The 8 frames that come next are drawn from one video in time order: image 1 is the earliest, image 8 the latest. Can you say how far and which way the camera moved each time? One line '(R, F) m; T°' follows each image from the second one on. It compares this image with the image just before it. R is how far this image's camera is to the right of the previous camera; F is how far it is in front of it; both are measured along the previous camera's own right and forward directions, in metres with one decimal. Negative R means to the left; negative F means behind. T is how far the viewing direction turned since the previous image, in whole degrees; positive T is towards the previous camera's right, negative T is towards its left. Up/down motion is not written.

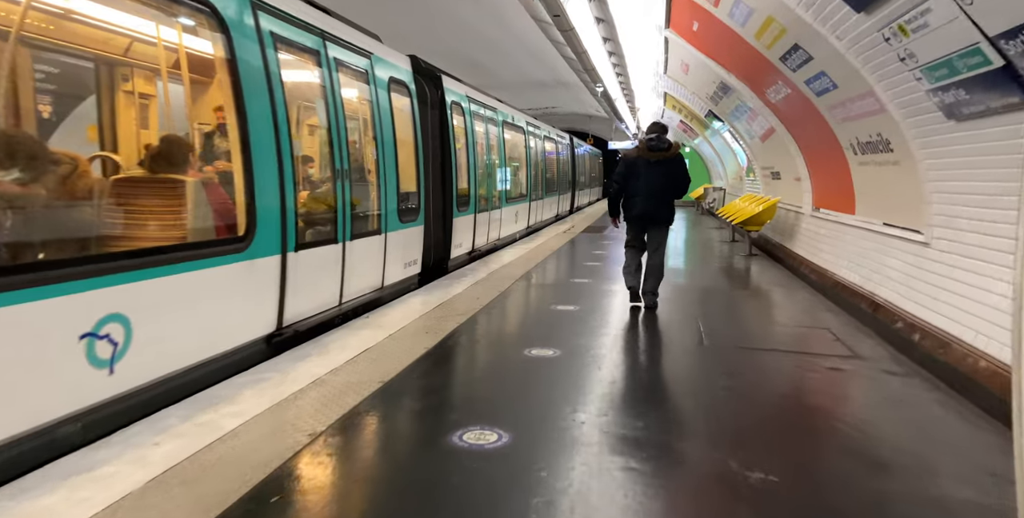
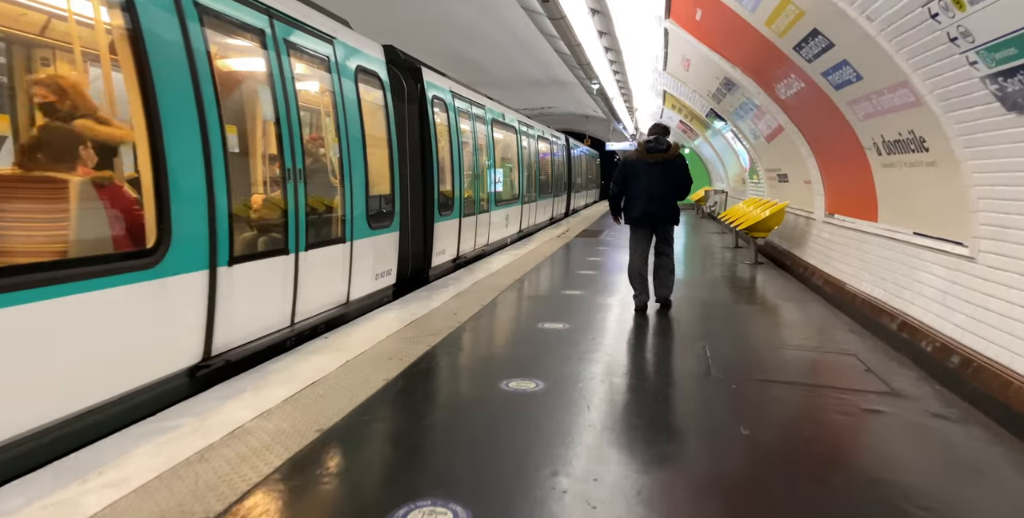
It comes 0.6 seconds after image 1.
(+0.1, +0.7) m; 0°
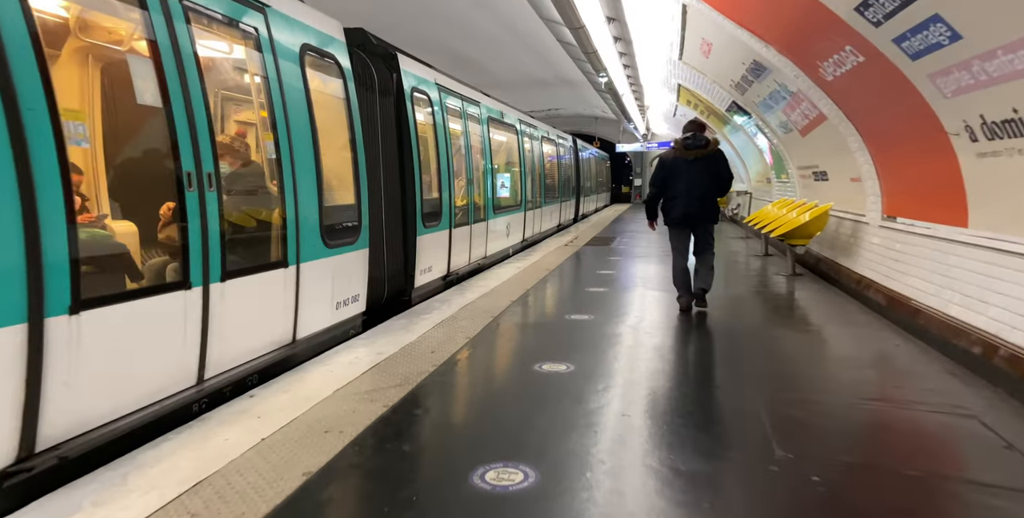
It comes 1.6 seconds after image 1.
(+0.2, +1.2) m; -1°
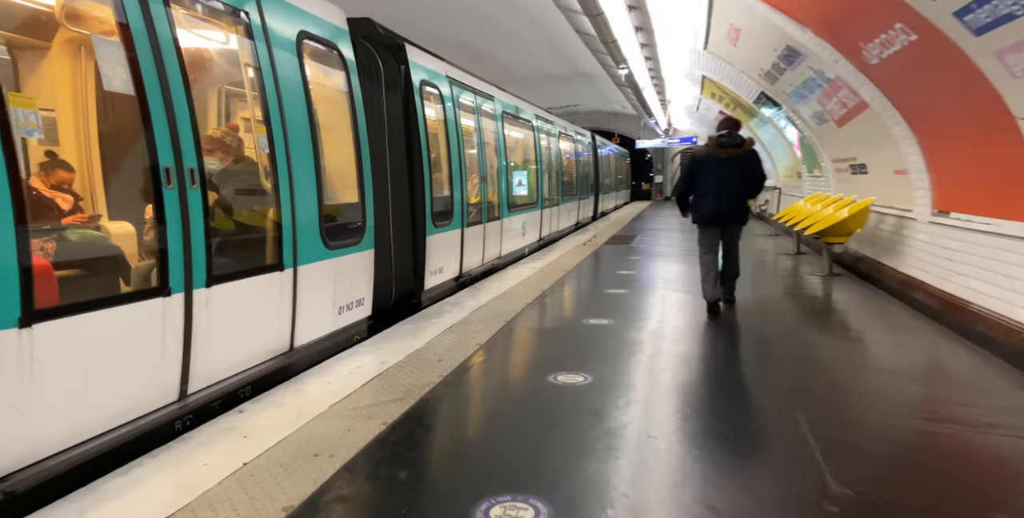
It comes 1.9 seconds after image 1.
(0.0, +0.3) m; -2°
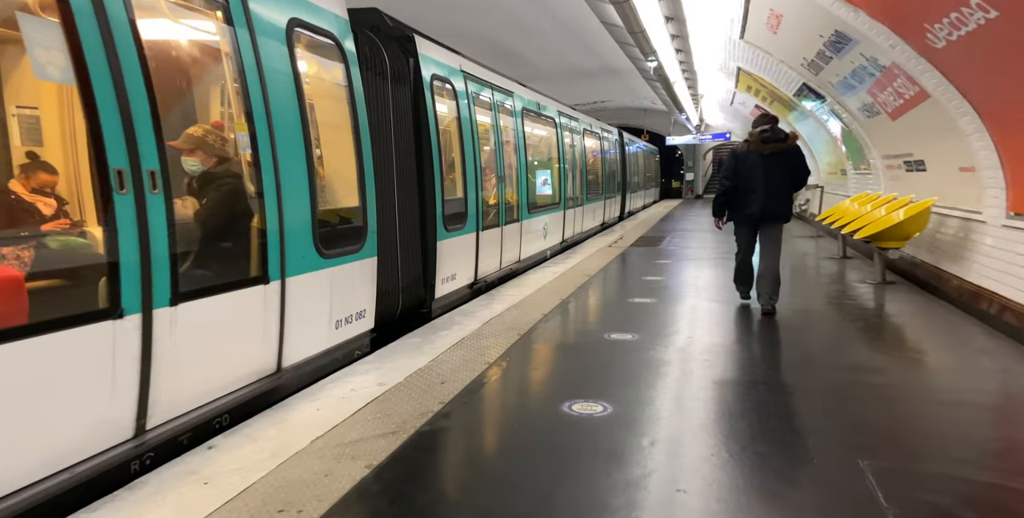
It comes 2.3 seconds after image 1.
(+0.1, +0.5) m; -3°
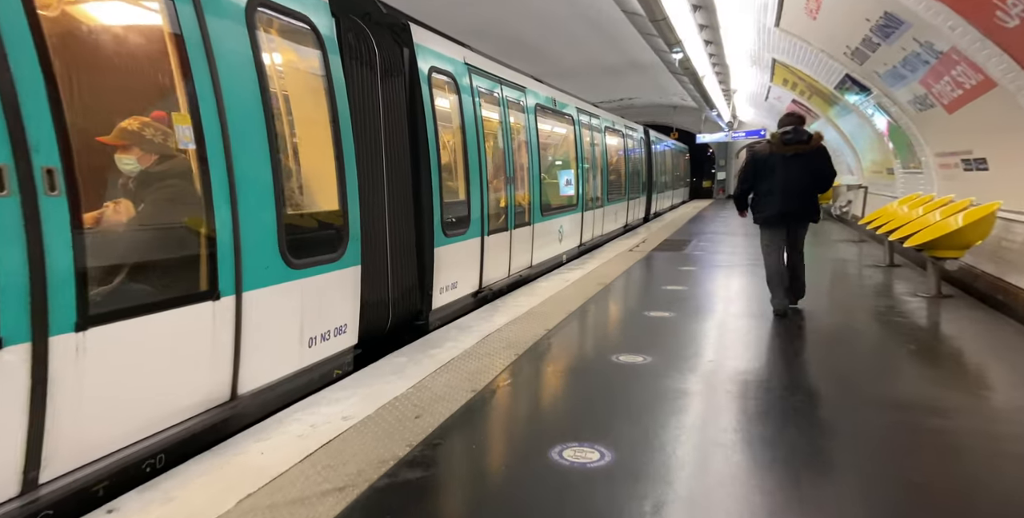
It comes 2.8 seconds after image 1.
(+0.2, +0.5) m; -3°
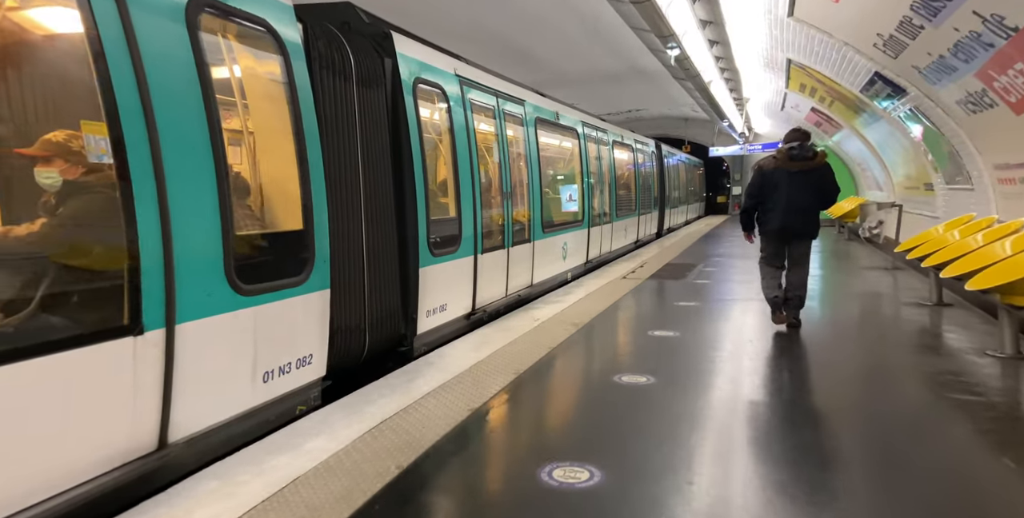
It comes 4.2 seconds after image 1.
(+0.2, +0.4) m; -2°
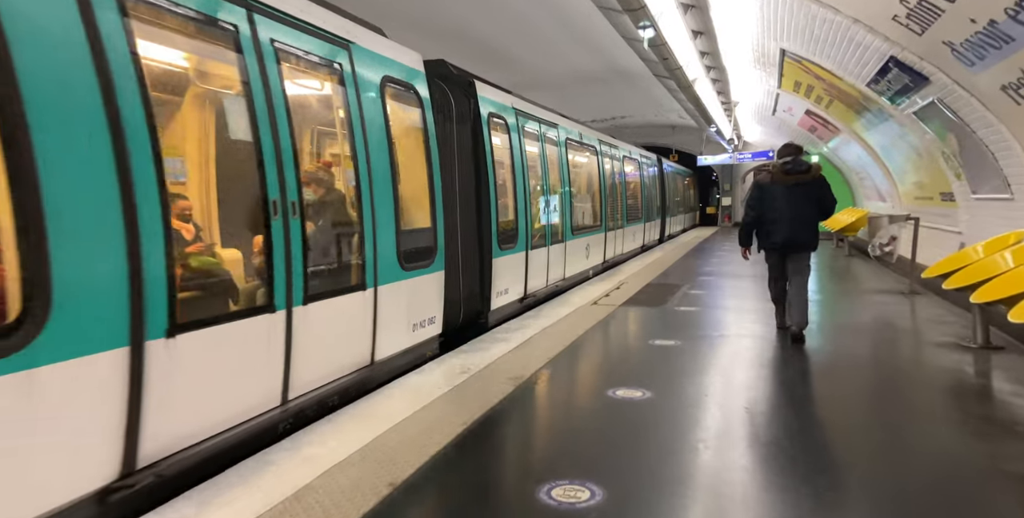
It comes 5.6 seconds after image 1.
(-0.7, -1.8) m; +1°
